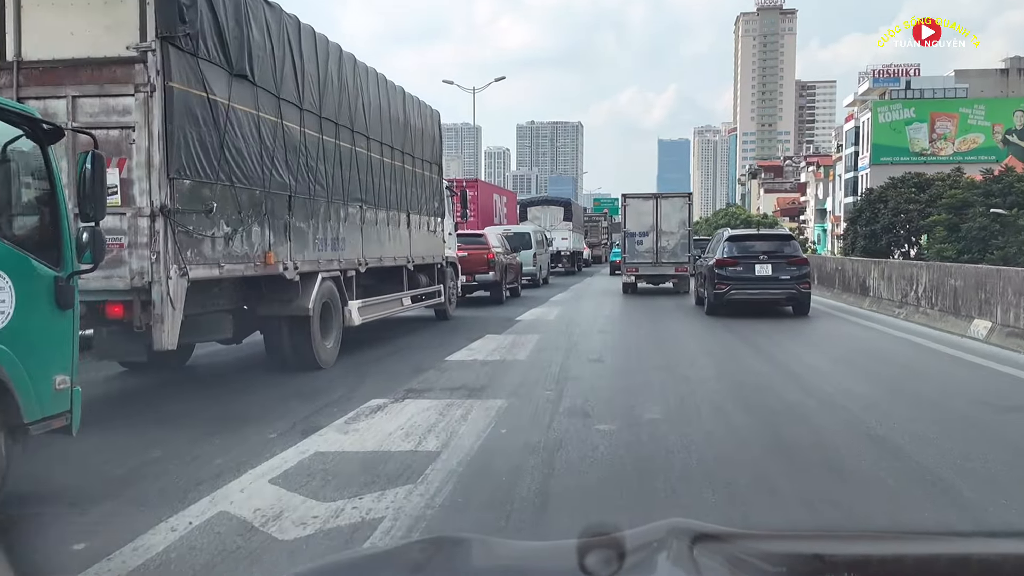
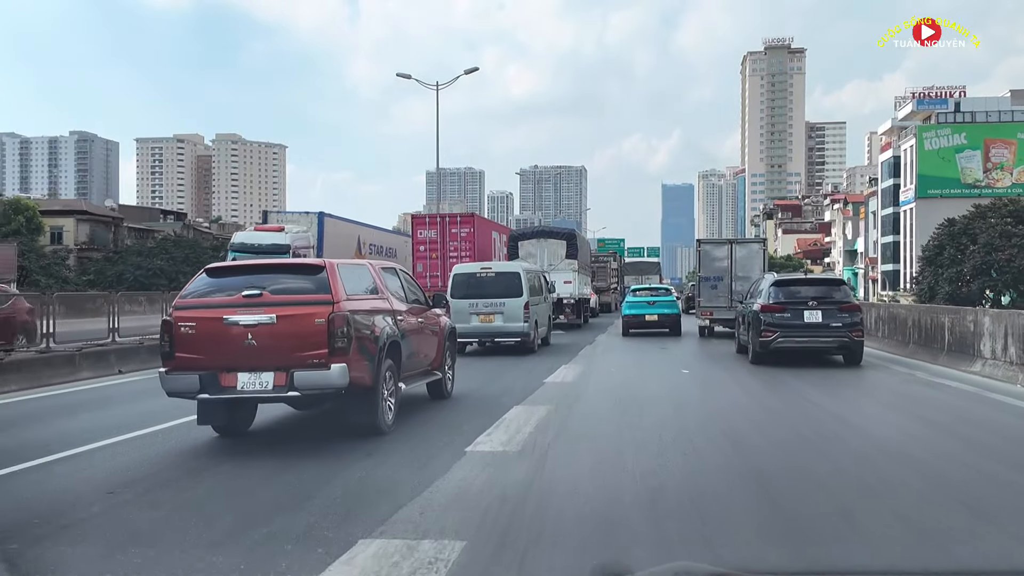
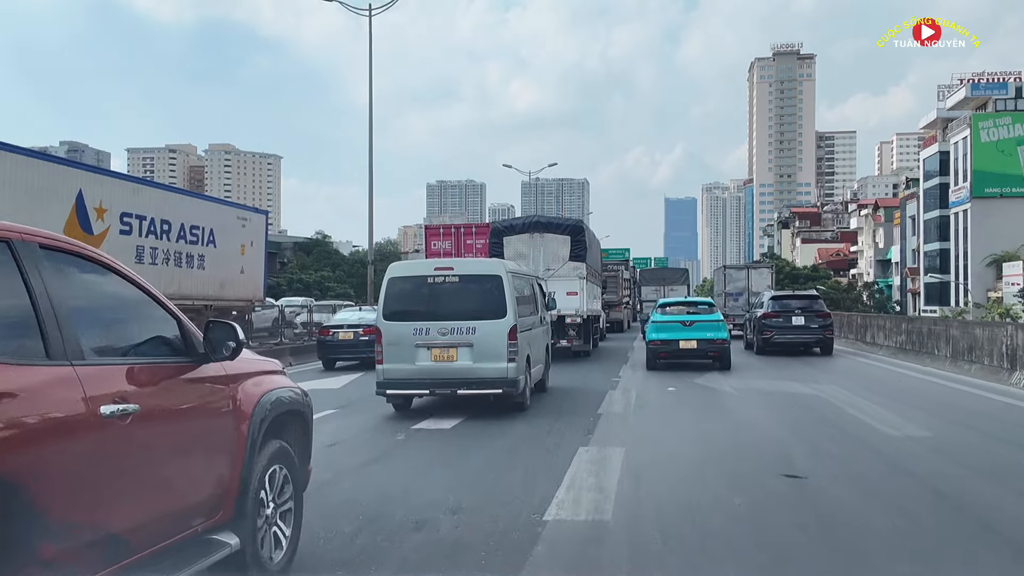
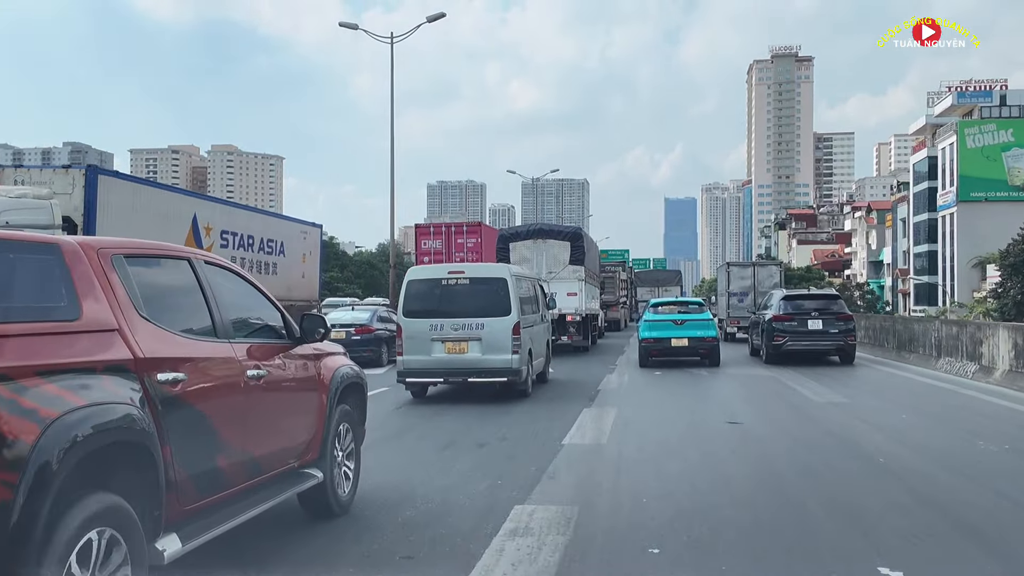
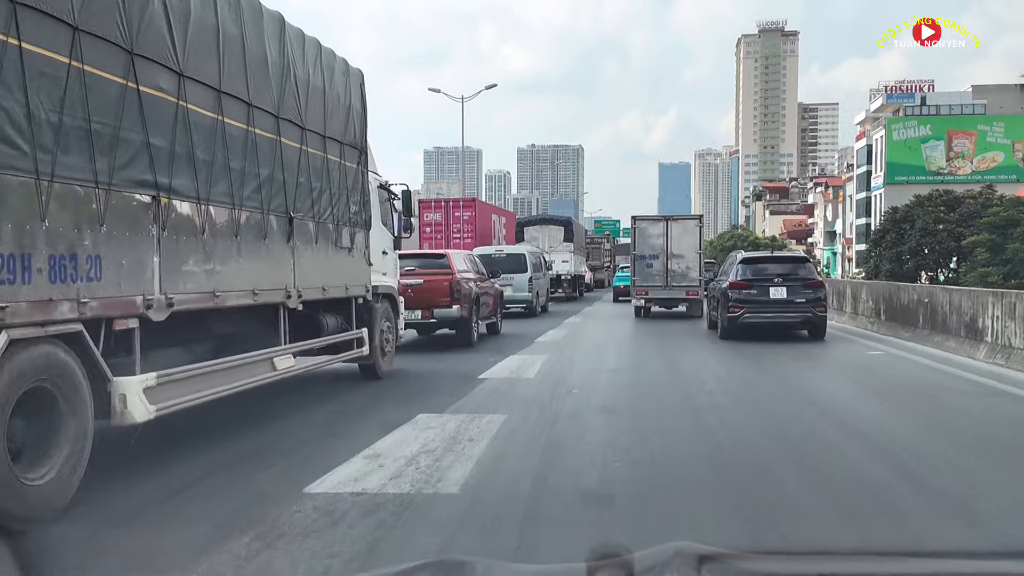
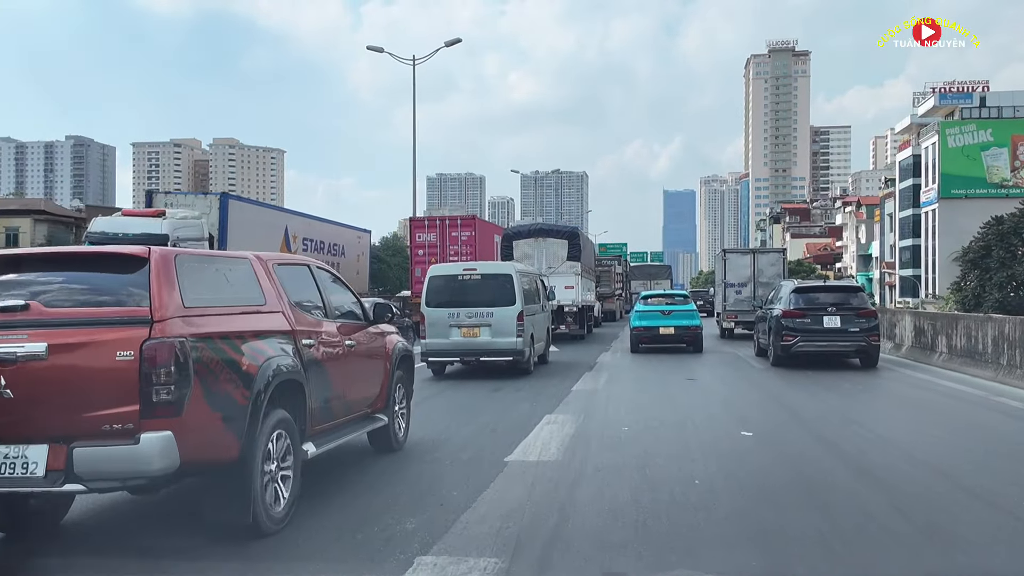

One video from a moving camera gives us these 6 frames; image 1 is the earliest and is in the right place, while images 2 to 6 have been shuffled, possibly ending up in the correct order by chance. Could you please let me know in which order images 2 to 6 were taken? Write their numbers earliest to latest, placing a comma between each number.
5, 2, 6, 4, 3
